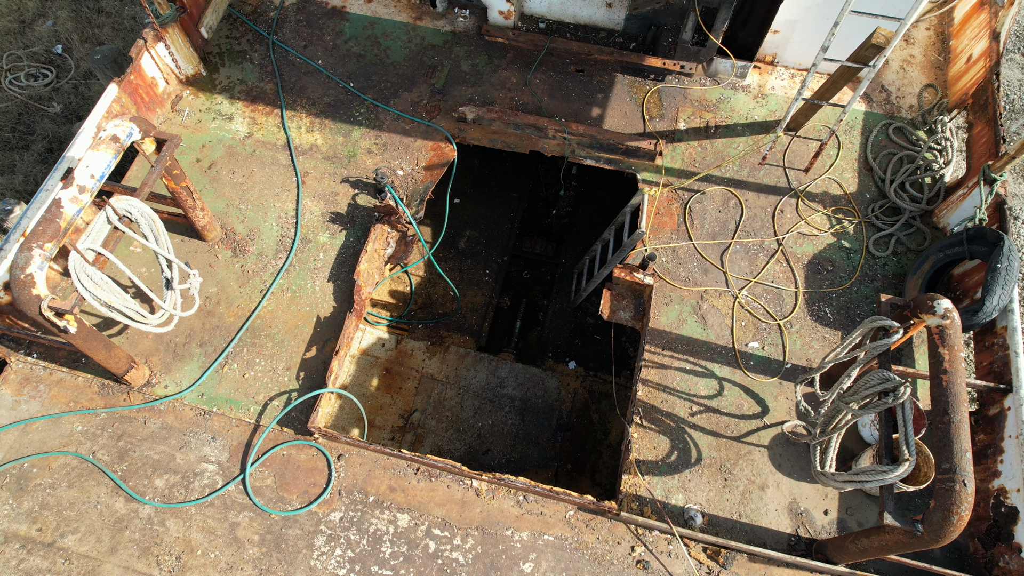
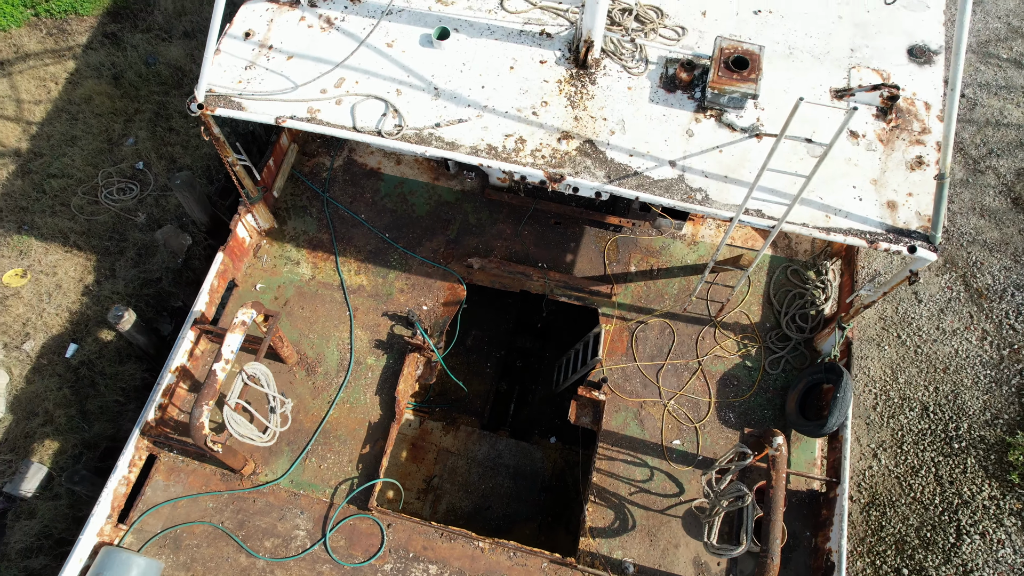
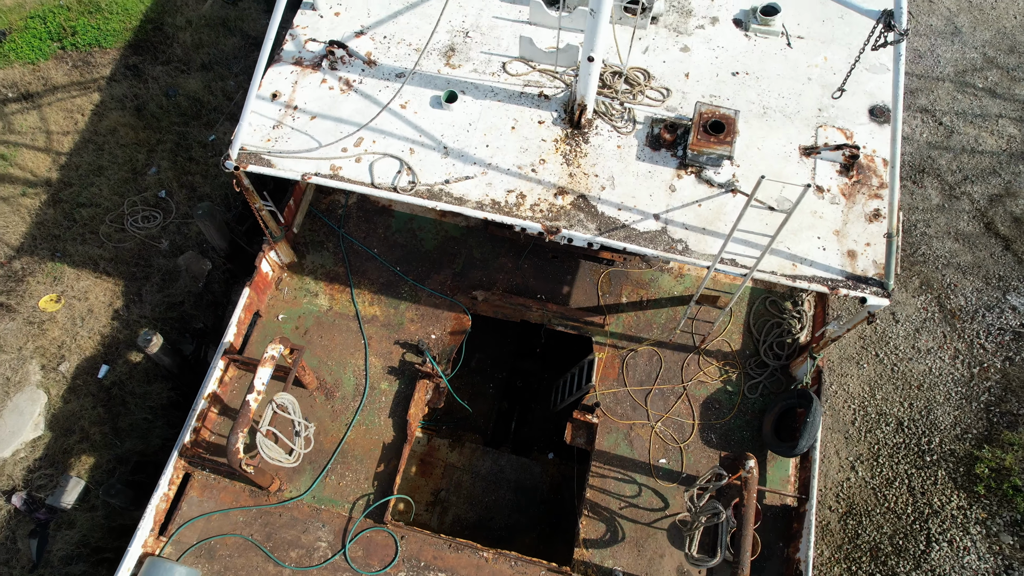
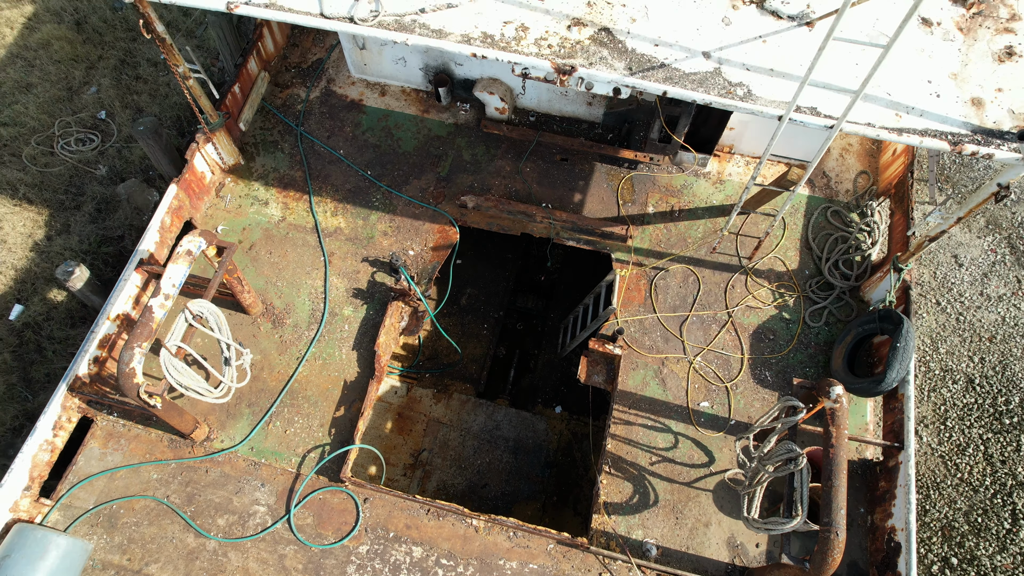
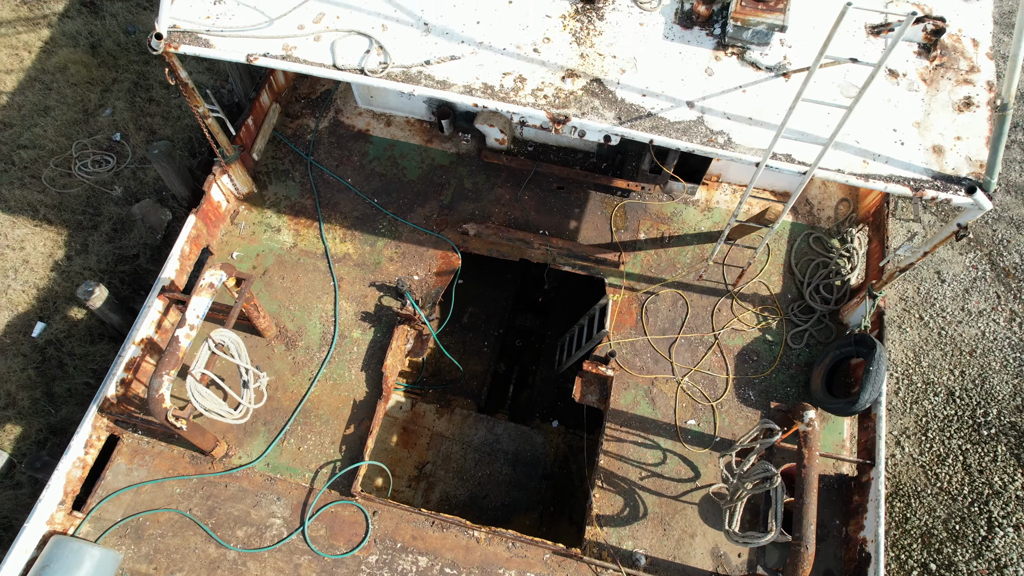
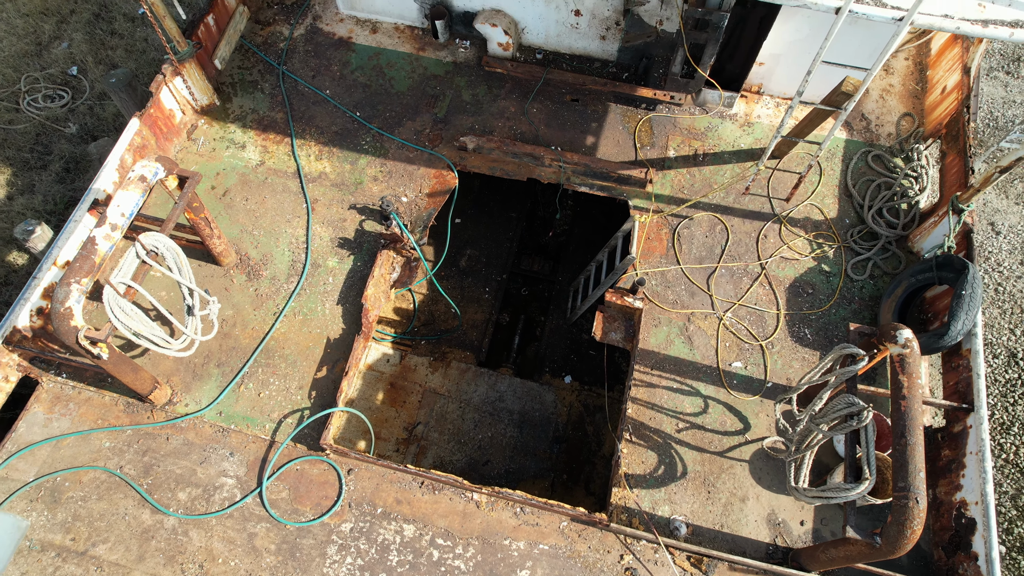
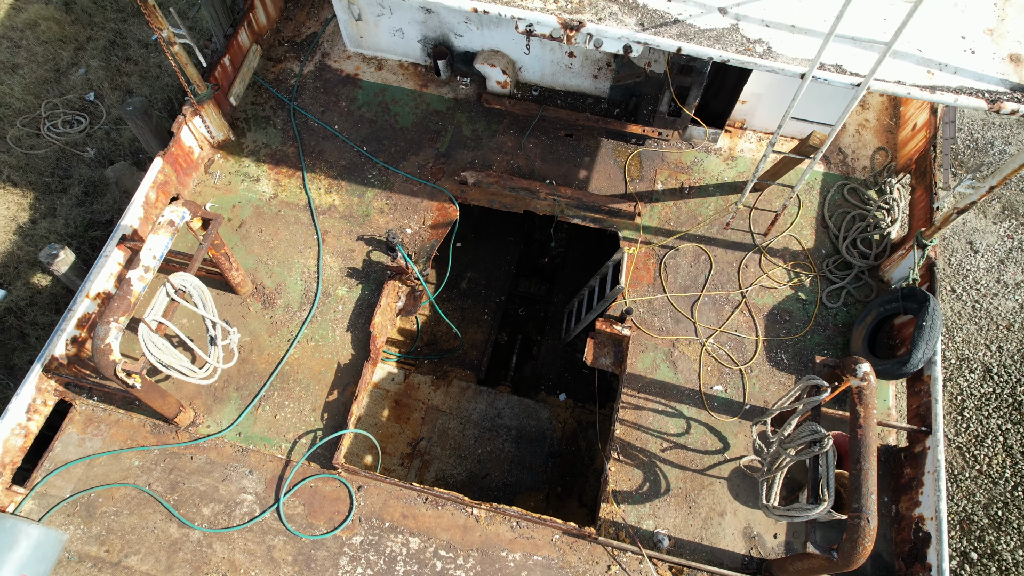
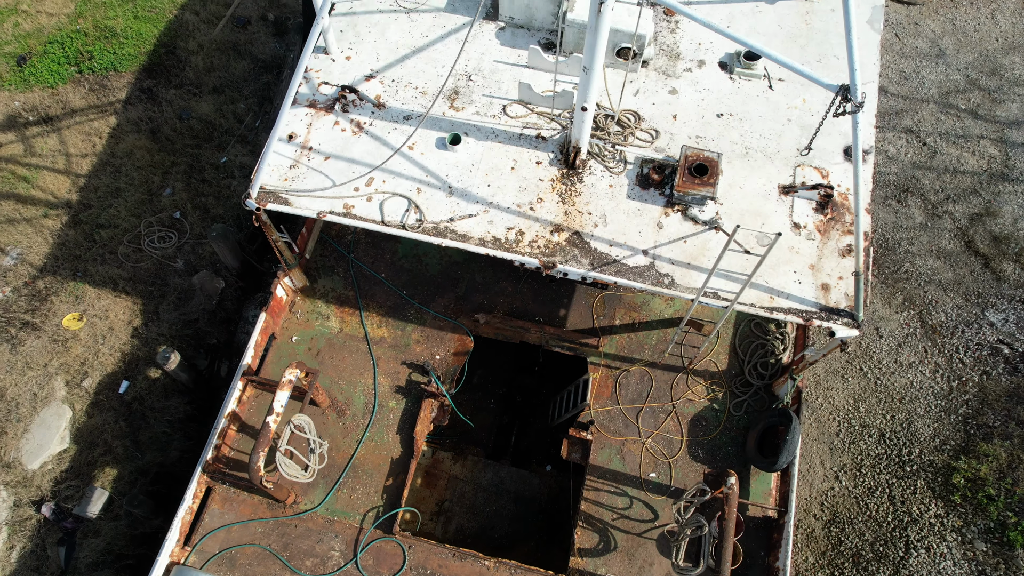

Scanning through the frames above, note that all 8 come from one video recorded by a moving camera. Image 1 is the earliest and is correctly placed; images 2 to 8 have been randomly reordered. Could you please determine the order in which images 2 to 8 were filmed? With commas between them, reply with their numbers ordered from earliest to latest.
6, 7, 4, 5, 2, 3, 8
